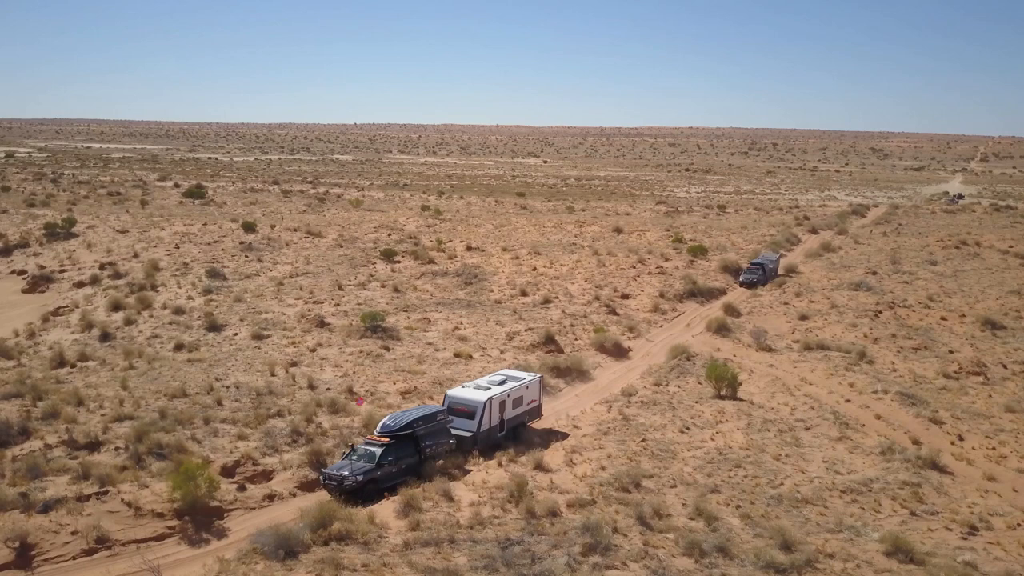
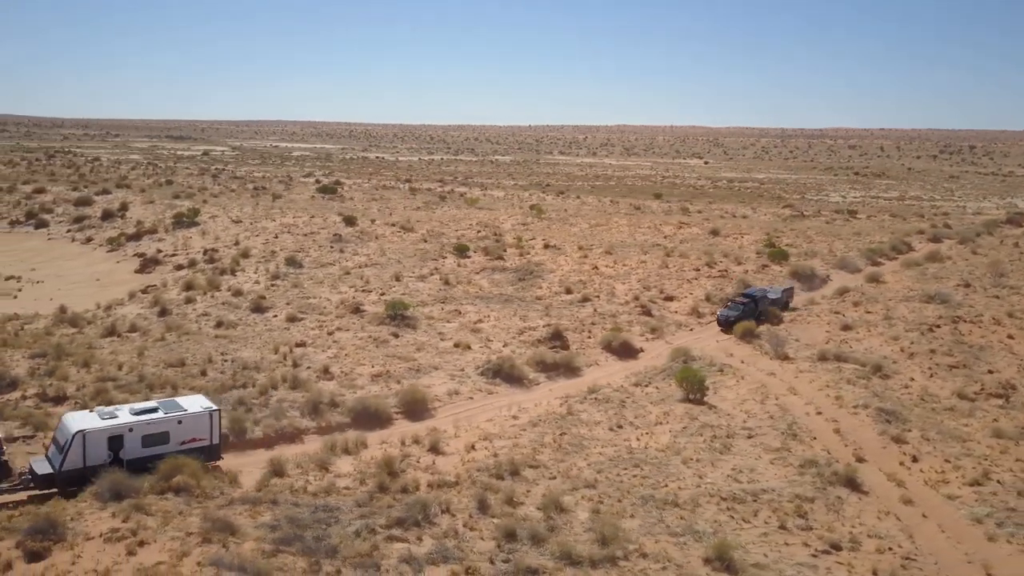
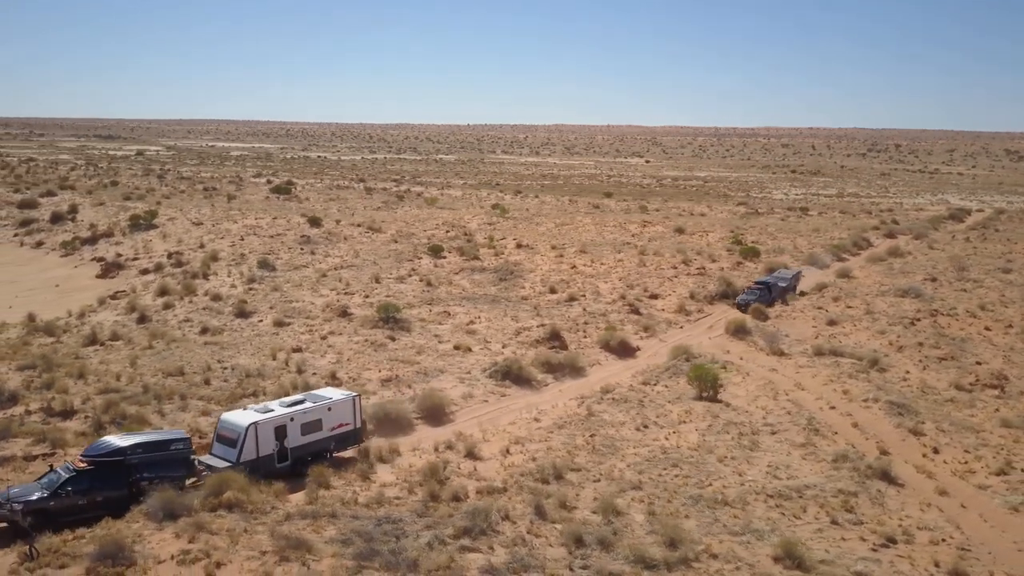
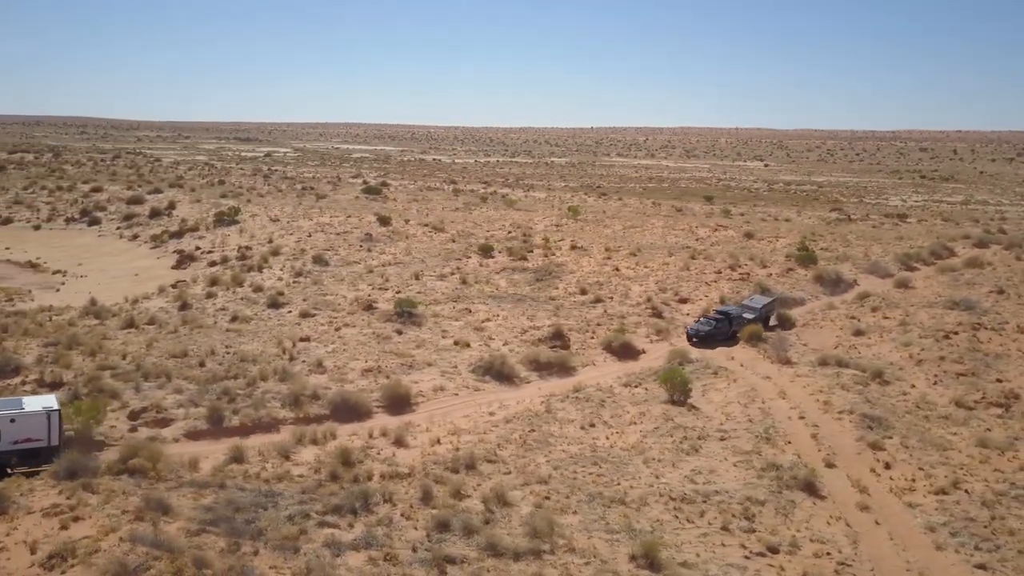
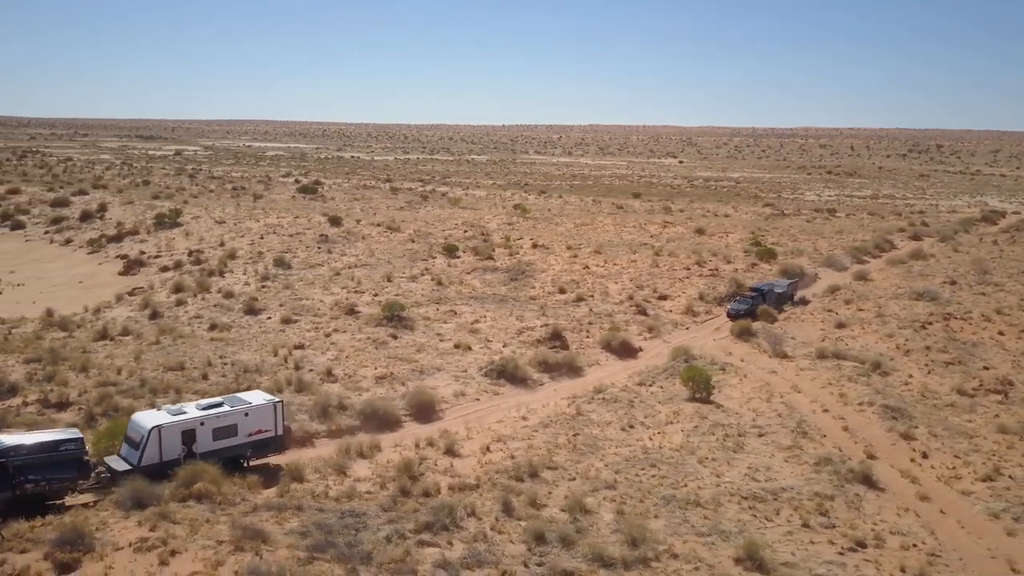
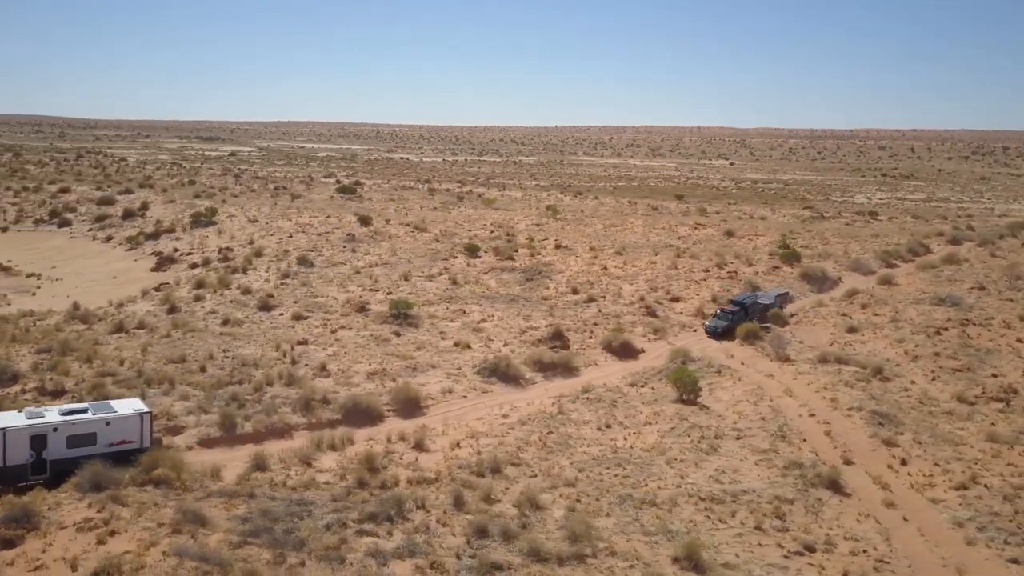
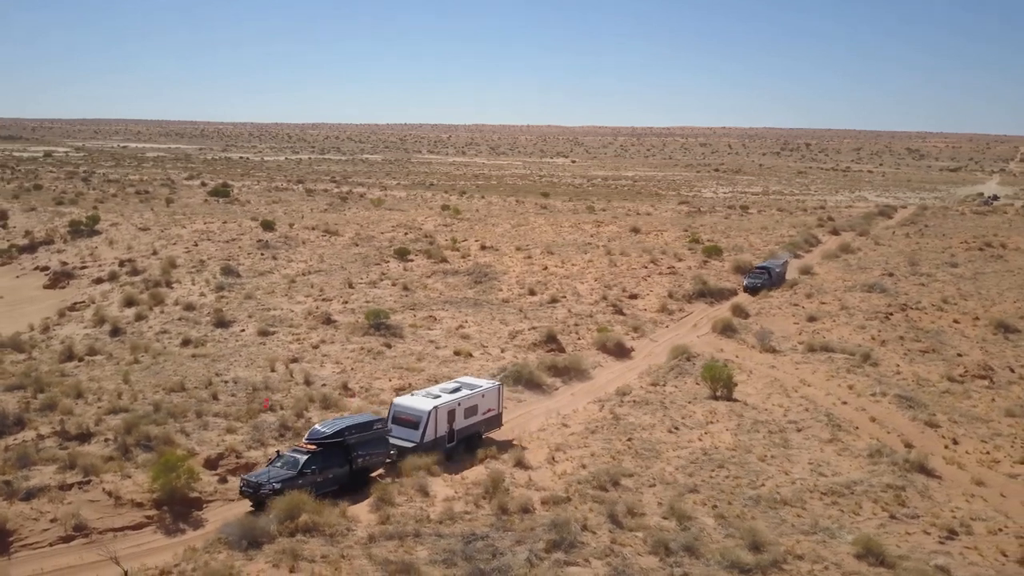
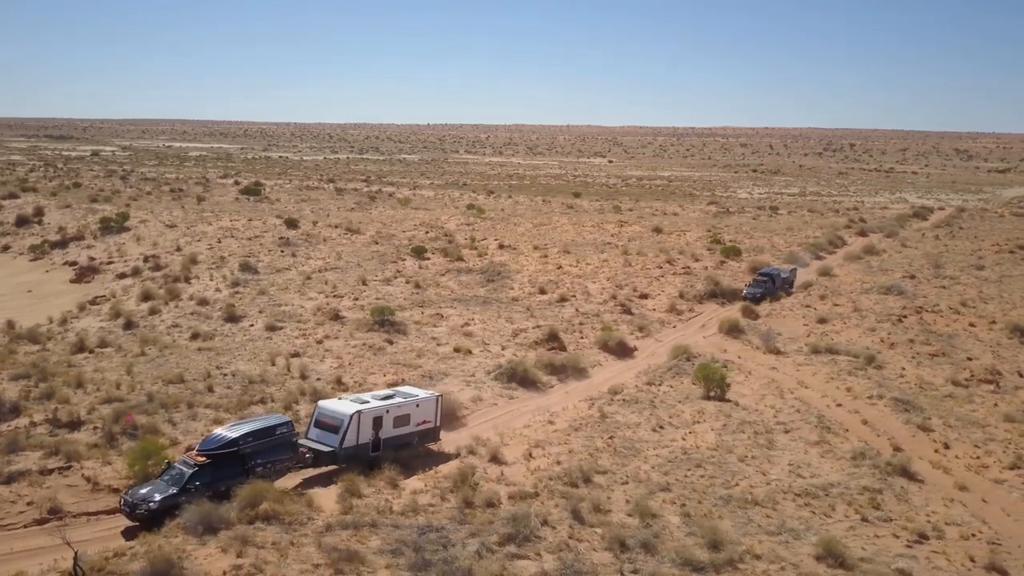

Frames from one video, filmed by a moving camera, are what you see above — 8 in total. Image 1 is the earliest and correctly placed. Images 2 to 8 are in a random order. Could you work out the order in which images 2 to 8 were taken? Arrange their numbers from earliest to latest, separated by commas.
7, 8, 3, 5, 2, 6, 4
